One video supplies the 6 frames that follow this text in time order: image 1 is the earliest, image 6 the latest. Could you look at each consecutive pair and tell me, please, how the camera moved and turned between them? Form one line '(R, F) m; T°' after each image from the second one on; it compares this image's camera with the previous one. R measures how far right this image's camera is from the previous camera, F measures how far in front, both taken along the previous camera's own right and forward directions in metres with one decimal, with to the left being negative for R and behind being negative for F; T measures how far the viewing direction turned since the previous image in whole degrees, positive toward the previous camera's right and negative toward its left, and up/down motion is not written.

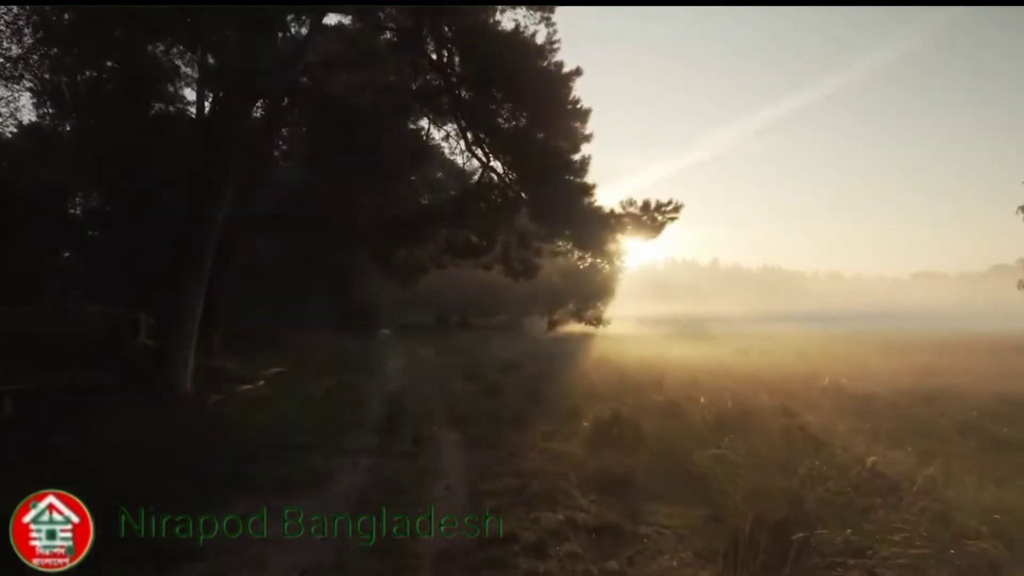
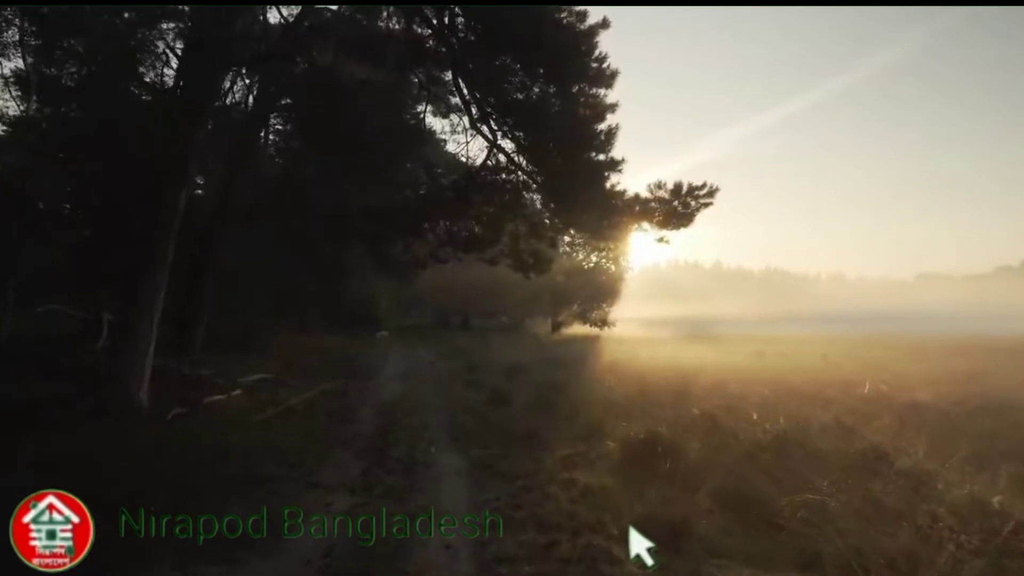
(-0.2, +1.8) m; 0°
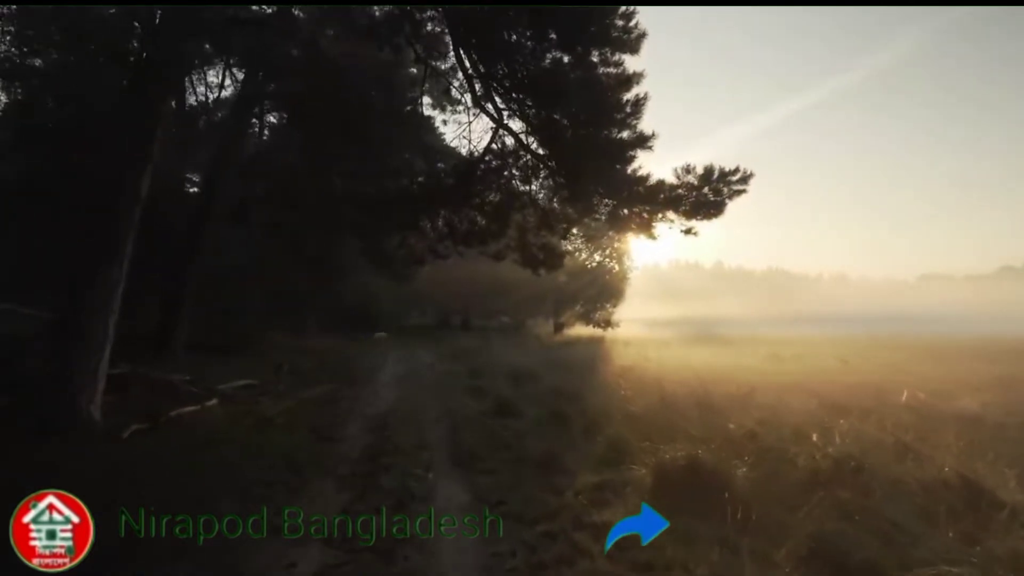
(-0.1, +1.4) m; 0°
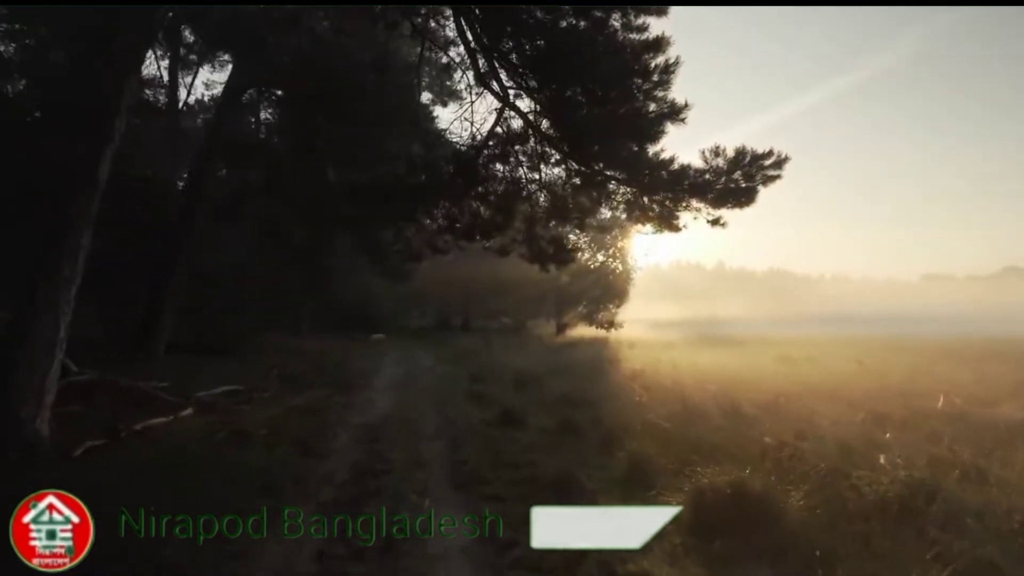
(-0.1, +1.1) m; 0°
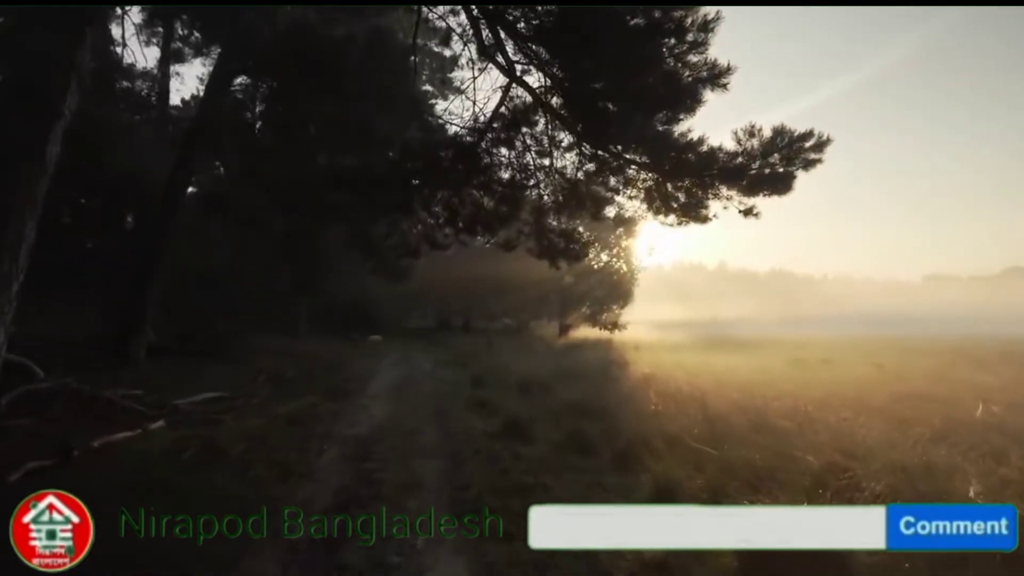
(-0.1, +1.1) m; 0°
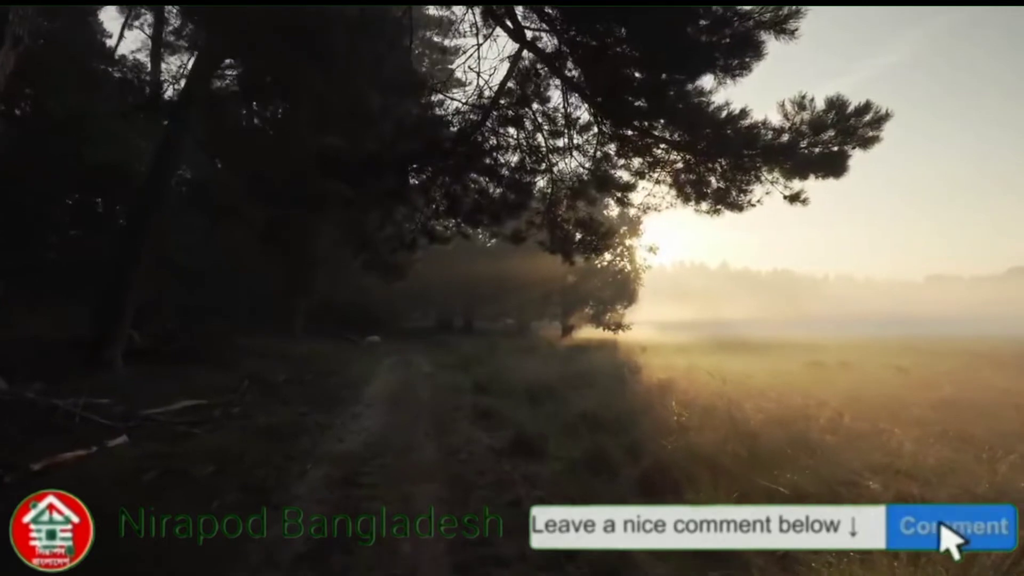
(-0.1, +1.2) m; 0°
